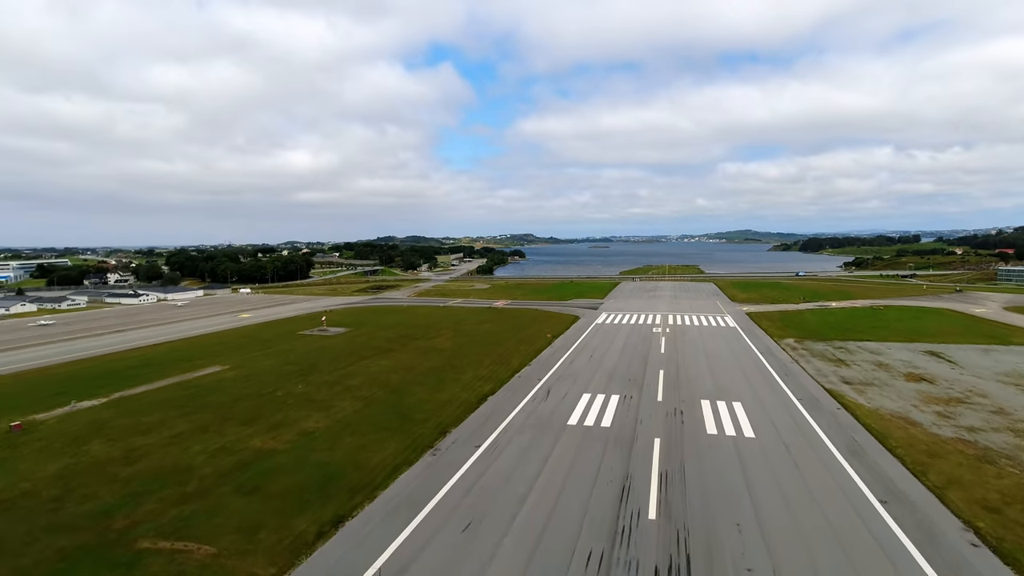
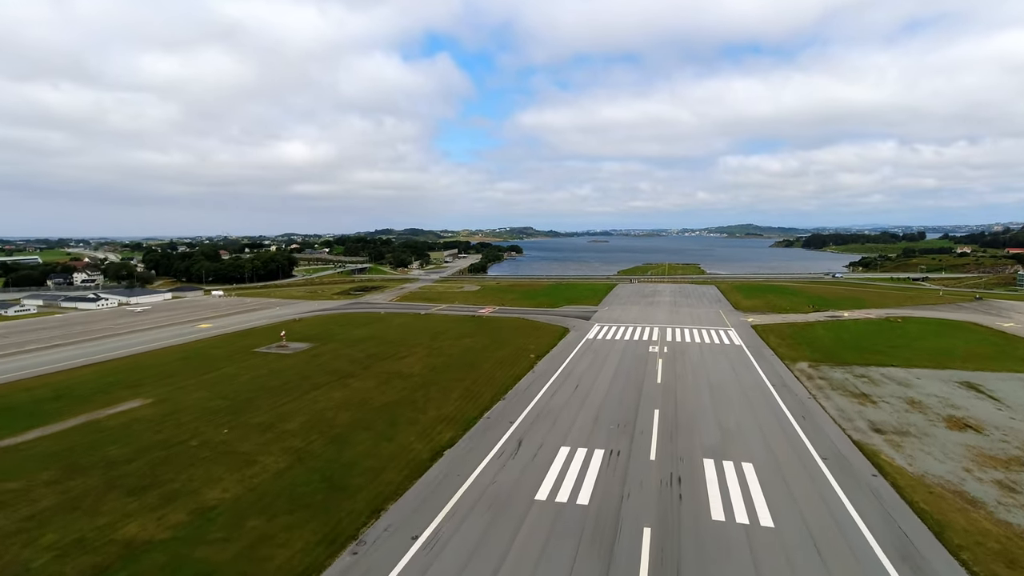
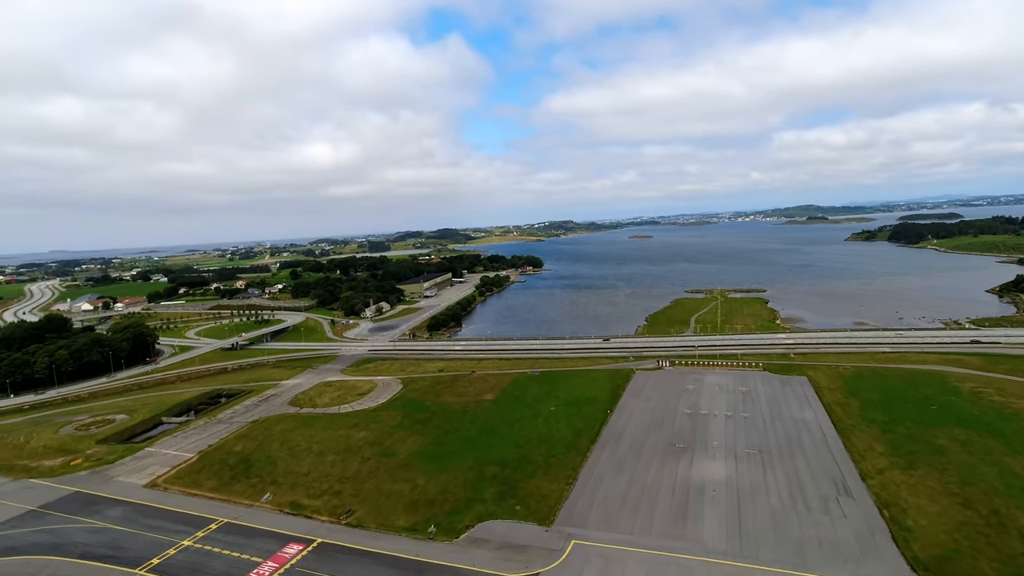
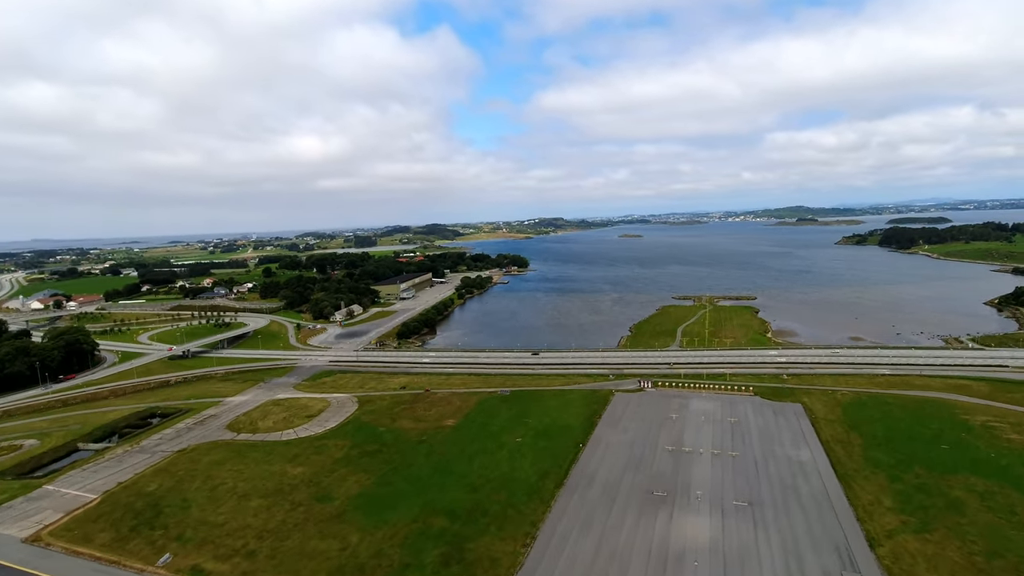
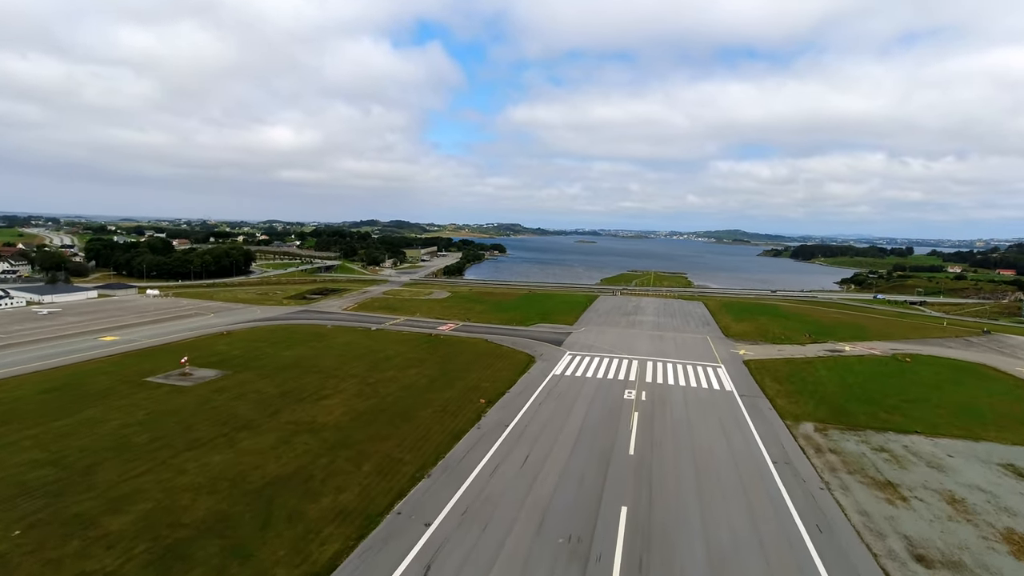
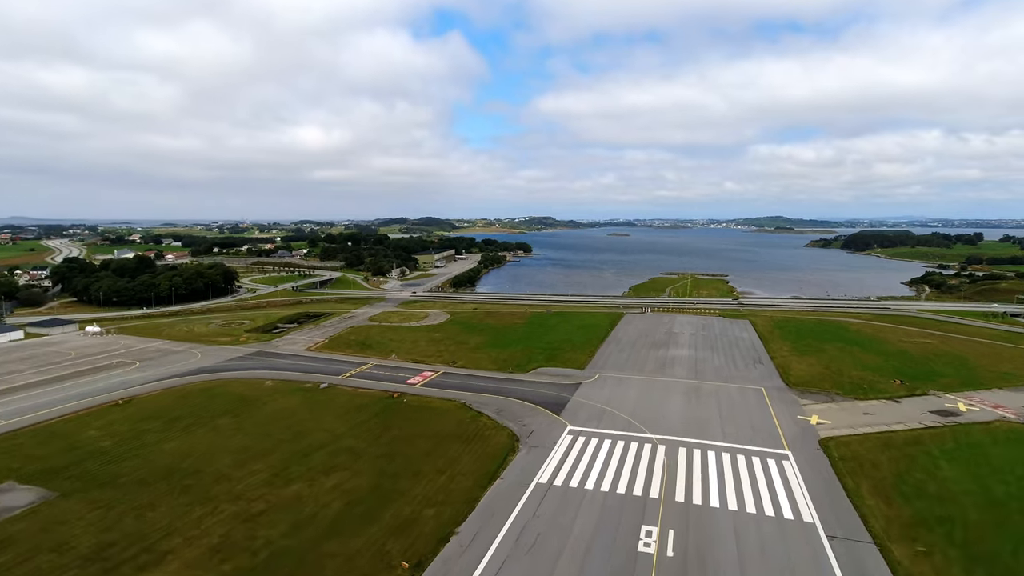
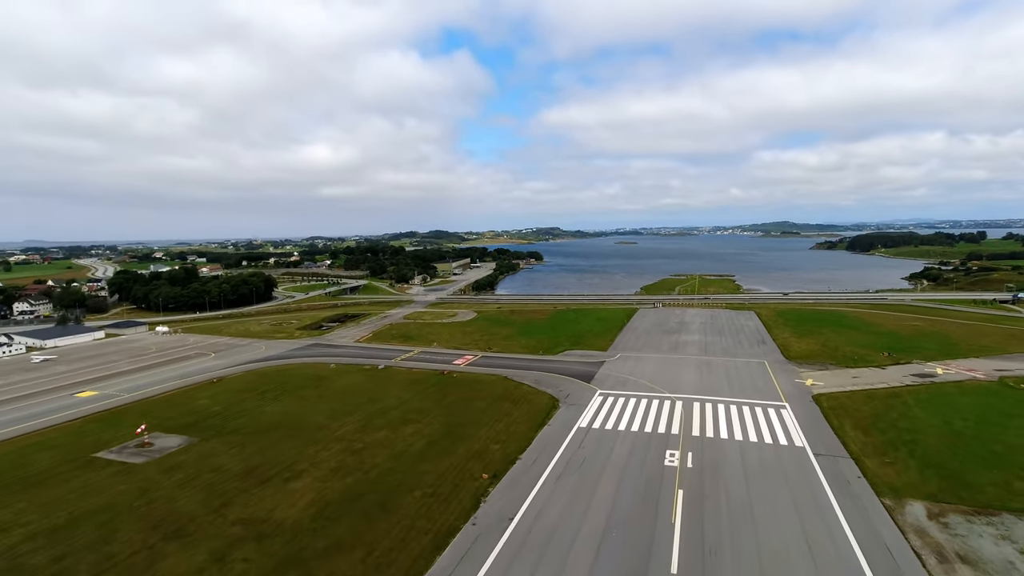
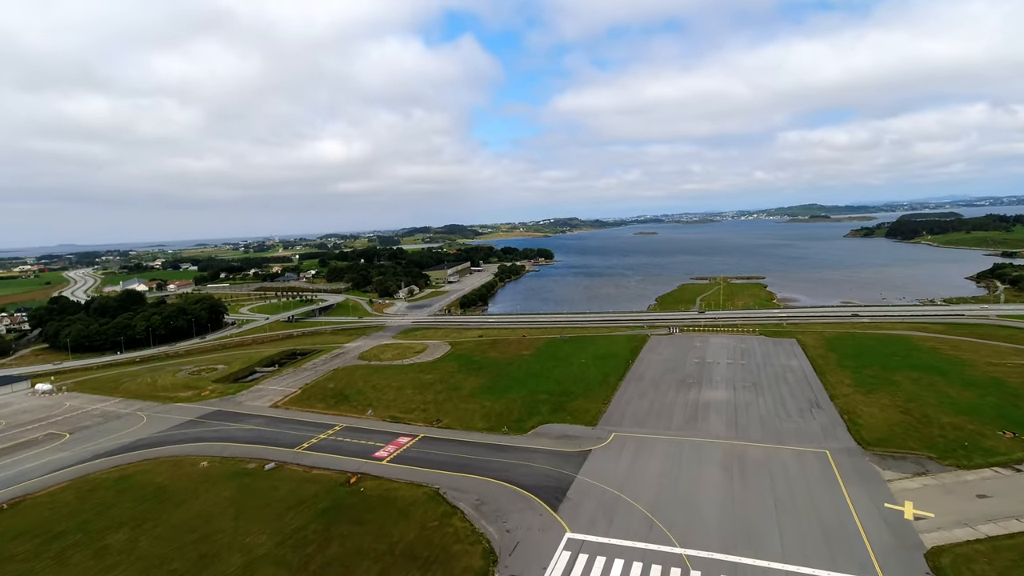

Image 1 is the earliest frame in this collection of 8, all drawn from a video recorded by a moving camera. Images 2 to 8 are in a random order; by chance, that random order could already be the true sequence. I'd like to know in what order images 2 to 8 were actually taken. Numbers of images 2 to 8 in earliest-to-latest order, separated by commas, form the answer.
2, 5, 7, 6, 8, 3, 4
